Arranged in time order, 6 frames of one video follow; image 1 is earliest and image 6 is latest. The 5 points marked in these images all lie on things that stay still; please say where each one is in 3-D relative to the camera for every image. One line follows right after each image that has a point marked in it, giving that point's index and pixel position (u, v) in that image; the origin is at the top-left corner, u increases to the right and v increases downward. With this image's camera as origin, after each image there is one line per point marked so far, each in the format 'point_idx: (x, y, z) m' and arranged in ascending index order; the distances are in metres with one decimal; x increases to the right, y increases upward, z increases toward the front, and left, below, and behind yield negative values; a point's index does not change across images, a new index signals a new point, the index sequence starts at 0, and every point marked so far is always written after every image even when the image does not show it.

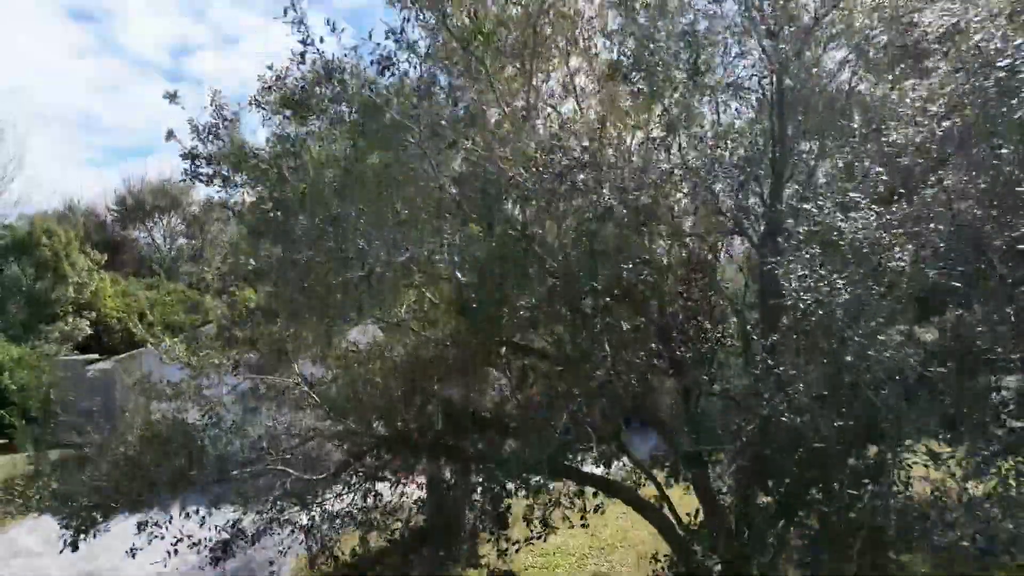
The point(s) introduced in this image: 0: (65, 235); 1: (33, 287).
0: (-9.7, +1.0, +15.5) m
1: (-9.7, 0.0, +14.5) m
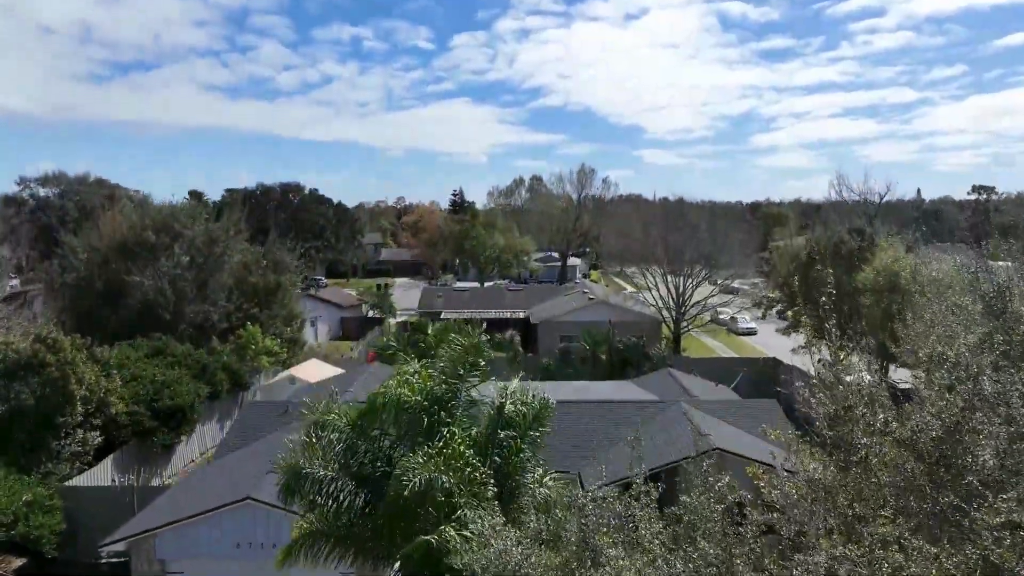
0: (-9.5, -1.3, +15.2) m
1: (-9.5, -2.4, +14.4) m
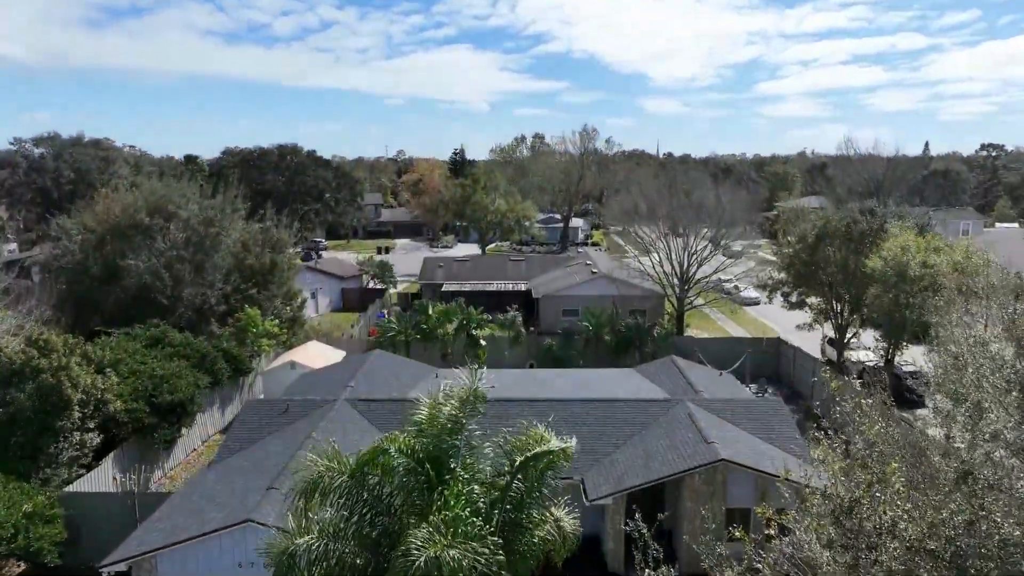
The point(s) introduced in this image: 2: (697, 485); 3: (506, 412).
0: (-9.4, -1.3, +15.0) m
1: (-9.4, -2.5, +14.2) m
2: (+3.4, -3.7, +13.4) m
3: (-0.1, -2.8, +16.0) m
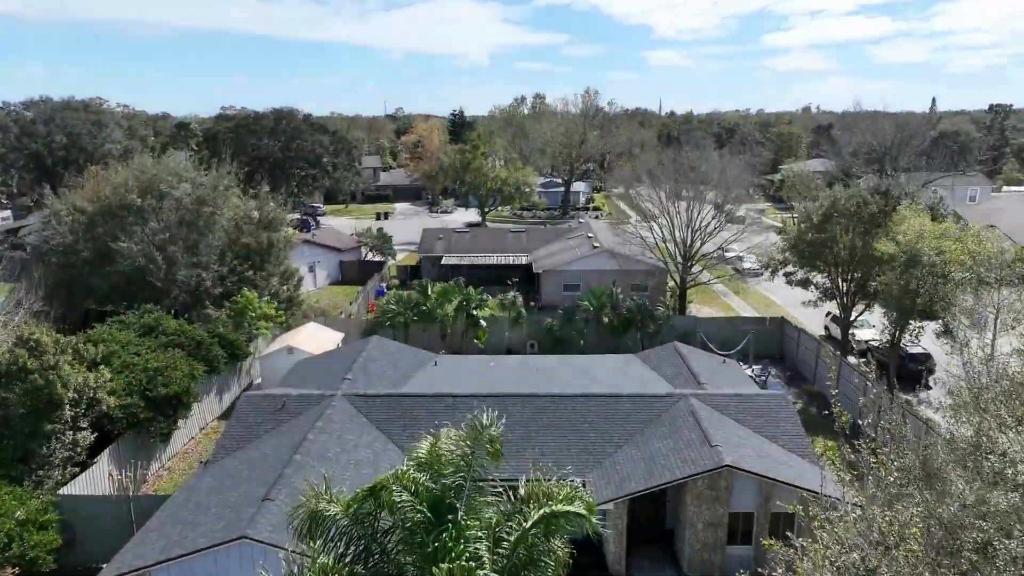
0: (-9.4, -1.2, +14.6) m
1: (-9.4, -2.5, +13.9) m
2: (+3.4, -3.7, +13.2) m
3: (-0.1, -2.6, +15.7) m
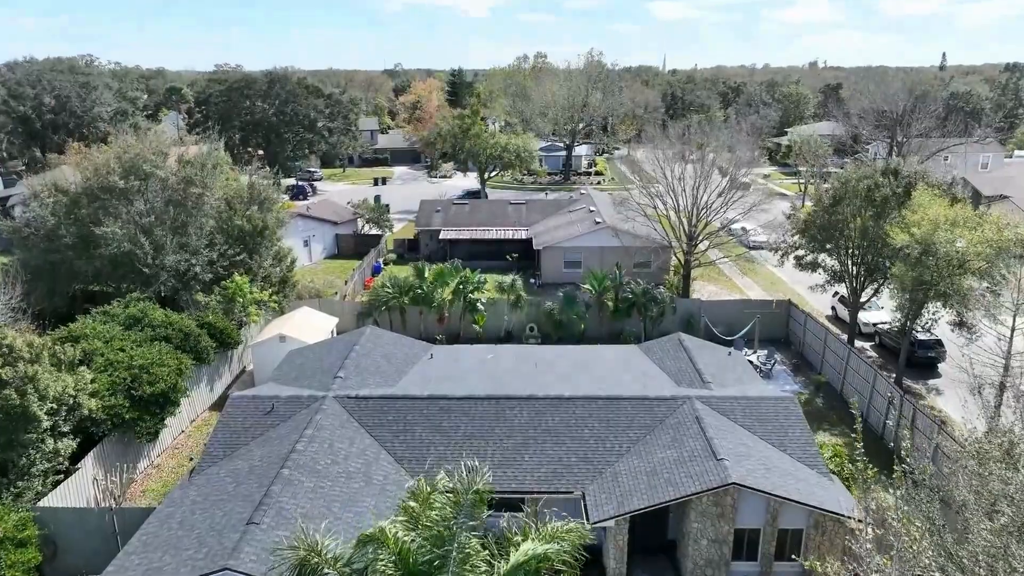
0: (-9.4, -1.3, +13.9) m
1: (-9.5, -2.6, +13.4) m
2: (+3.4, -3.8, +12.7) m
3: (-0.2, -2.6, +15.1) m
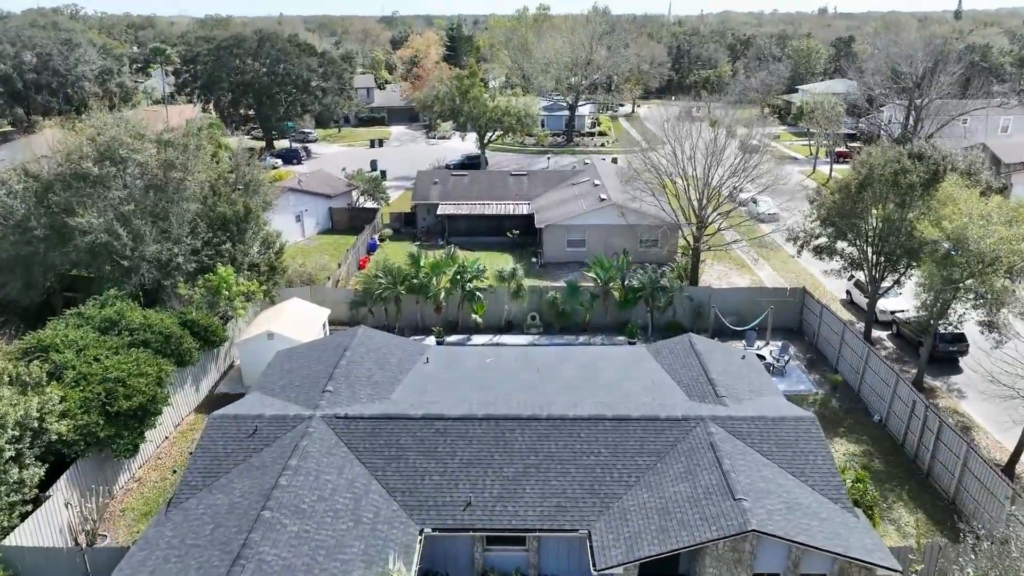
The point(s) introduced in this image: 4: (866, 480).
0: (-9.4, -1.6, +12.8) m
1: (-9.4, -3.0, +12.4) m
2: (+3.4, -4.3, +11.7) m
3: (-0.2, -2.9, +14.1) m
4: (+7.2, -3.9, +14.7) m
